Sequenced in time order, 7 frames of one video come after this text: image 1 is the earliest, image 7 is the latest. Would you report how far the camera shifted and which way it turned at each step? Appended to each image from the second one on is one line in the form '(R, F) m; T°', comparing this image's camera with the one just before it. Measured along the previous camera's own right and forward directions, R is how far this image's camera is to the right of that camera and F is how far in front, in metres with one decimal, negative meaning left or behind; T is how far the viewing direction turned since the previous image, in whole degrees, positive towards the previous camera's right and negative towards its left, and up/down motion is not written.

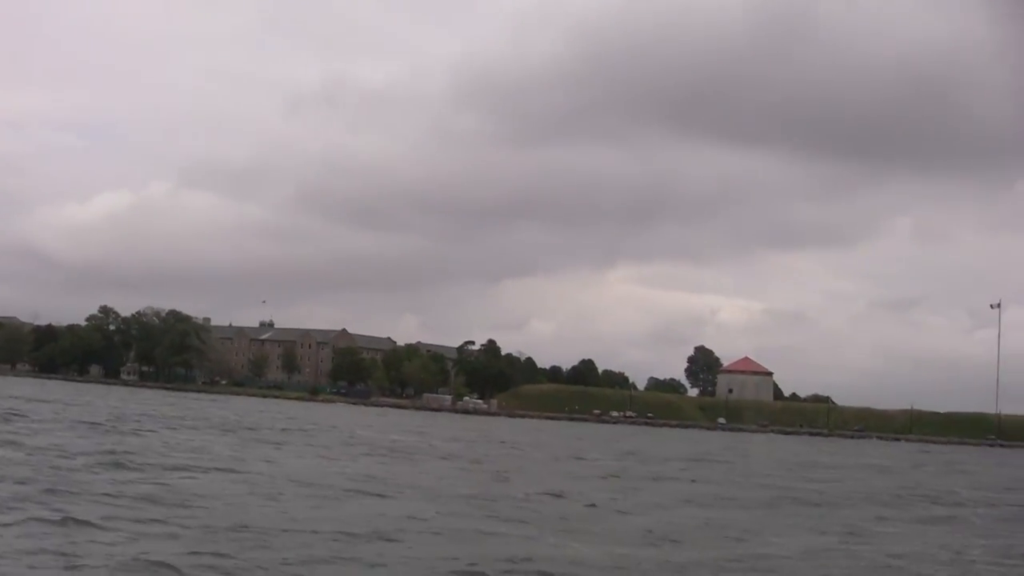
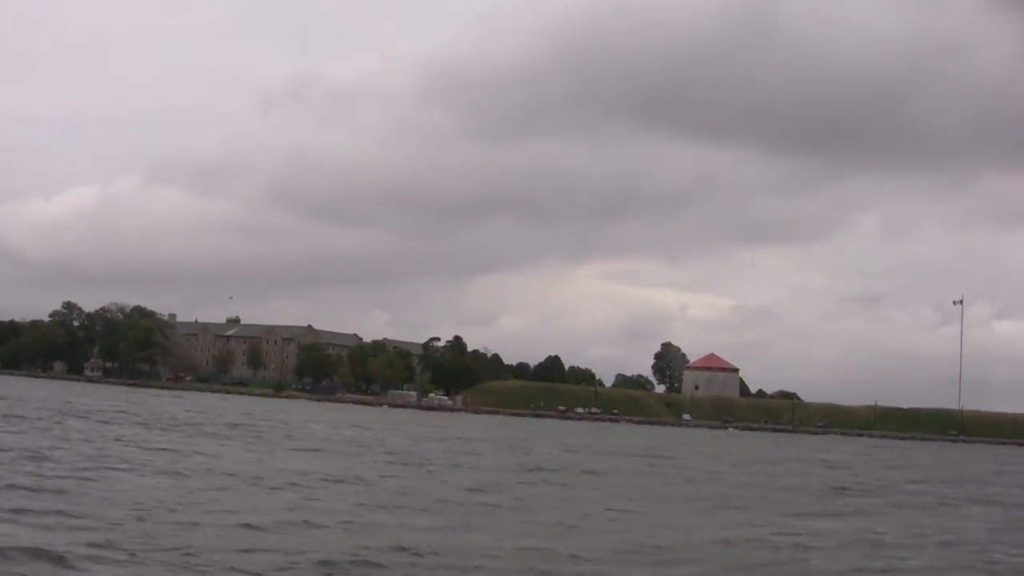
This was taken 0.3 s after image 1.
(+0.7, -0.8) m; +2°
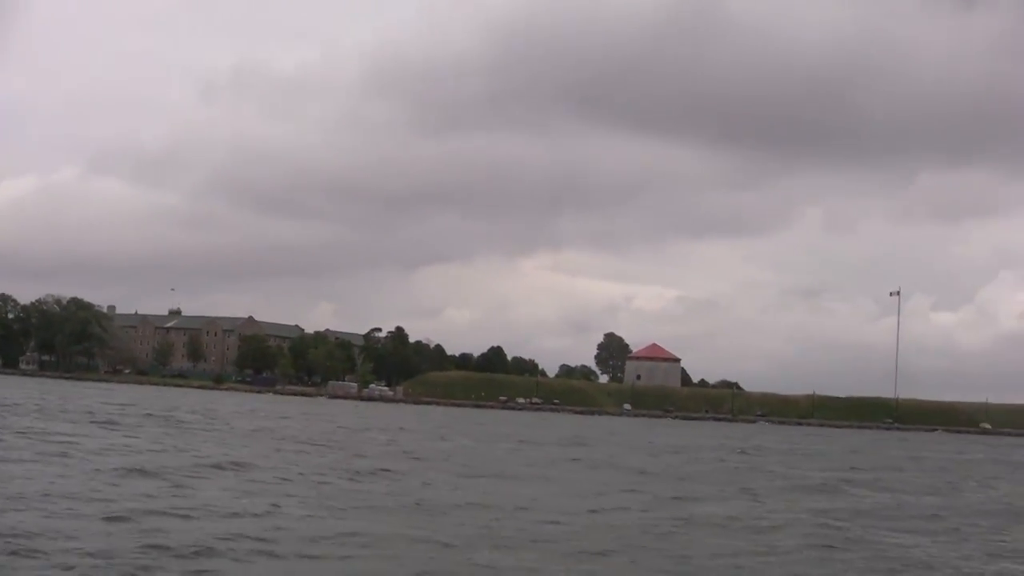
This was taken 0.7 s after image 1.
(+1.2, -1.2) m; +3°
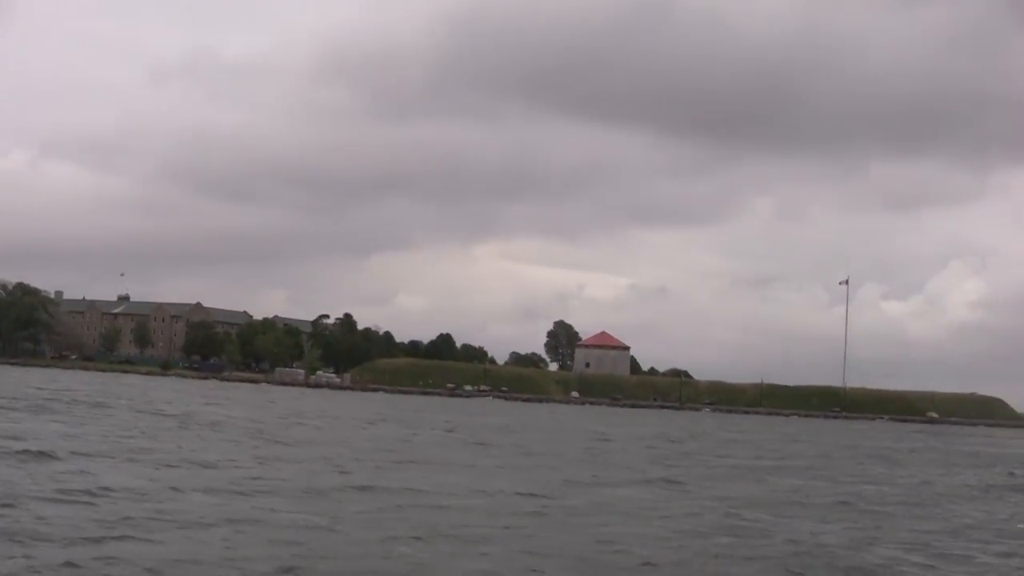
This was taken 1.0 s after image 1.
(+1.2, -1.7) m; +2°
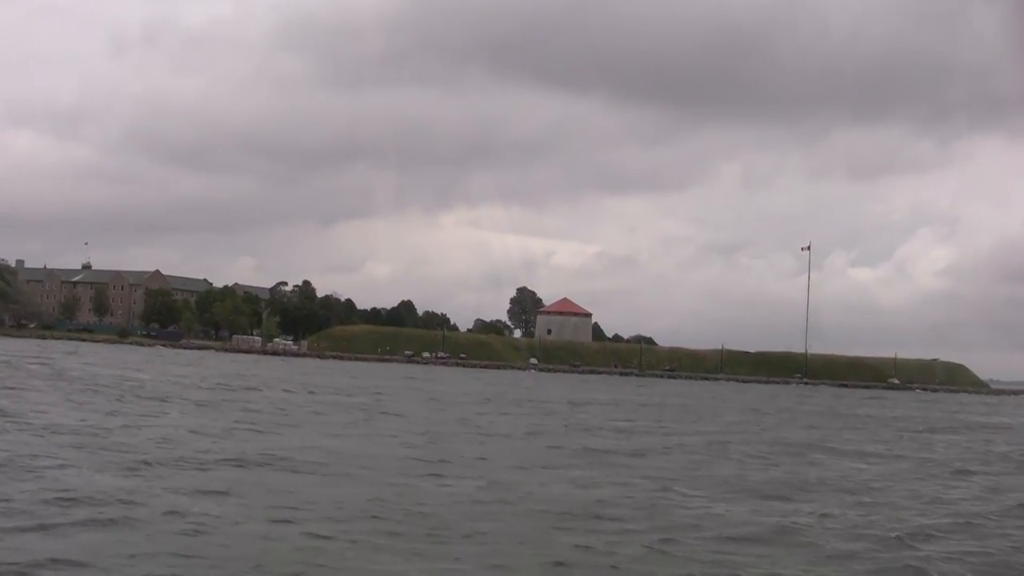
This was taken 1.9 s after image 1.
(+2.1, -1.8) m; +1°
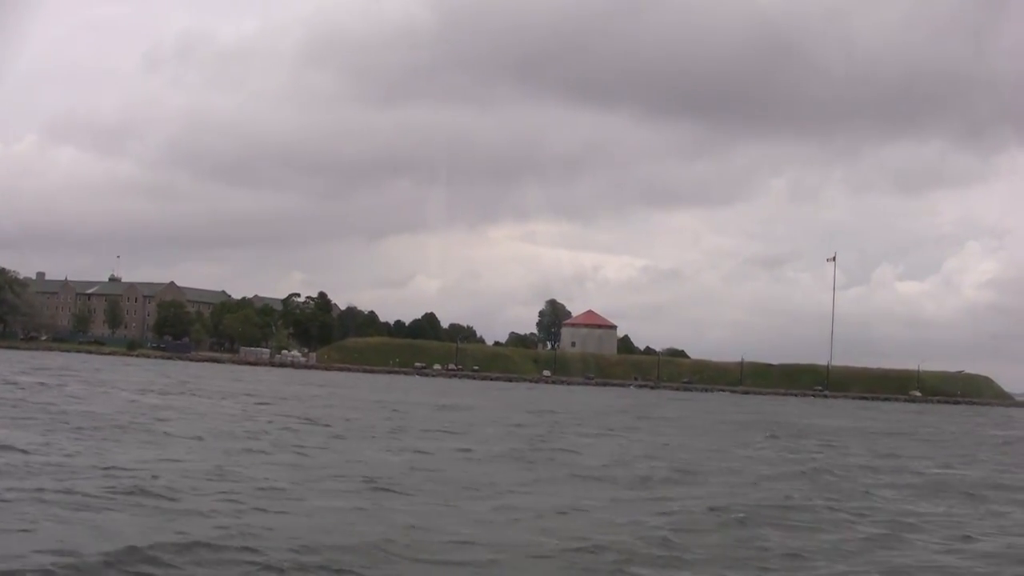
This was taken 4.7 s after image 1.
(+5.0, +0.9) m; -3°
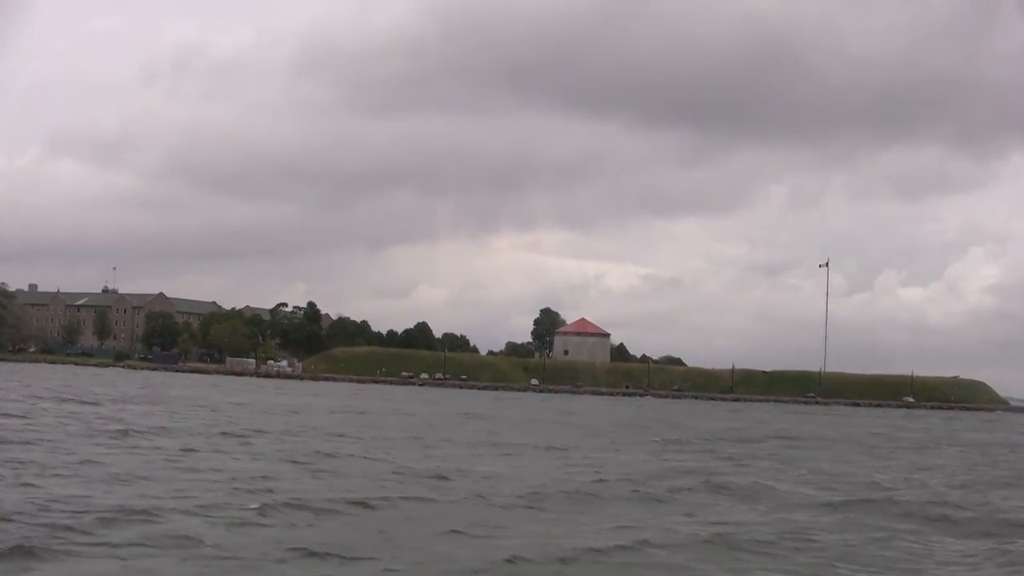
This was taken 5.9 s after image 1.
(+2.4, -0.6) m; 0°
